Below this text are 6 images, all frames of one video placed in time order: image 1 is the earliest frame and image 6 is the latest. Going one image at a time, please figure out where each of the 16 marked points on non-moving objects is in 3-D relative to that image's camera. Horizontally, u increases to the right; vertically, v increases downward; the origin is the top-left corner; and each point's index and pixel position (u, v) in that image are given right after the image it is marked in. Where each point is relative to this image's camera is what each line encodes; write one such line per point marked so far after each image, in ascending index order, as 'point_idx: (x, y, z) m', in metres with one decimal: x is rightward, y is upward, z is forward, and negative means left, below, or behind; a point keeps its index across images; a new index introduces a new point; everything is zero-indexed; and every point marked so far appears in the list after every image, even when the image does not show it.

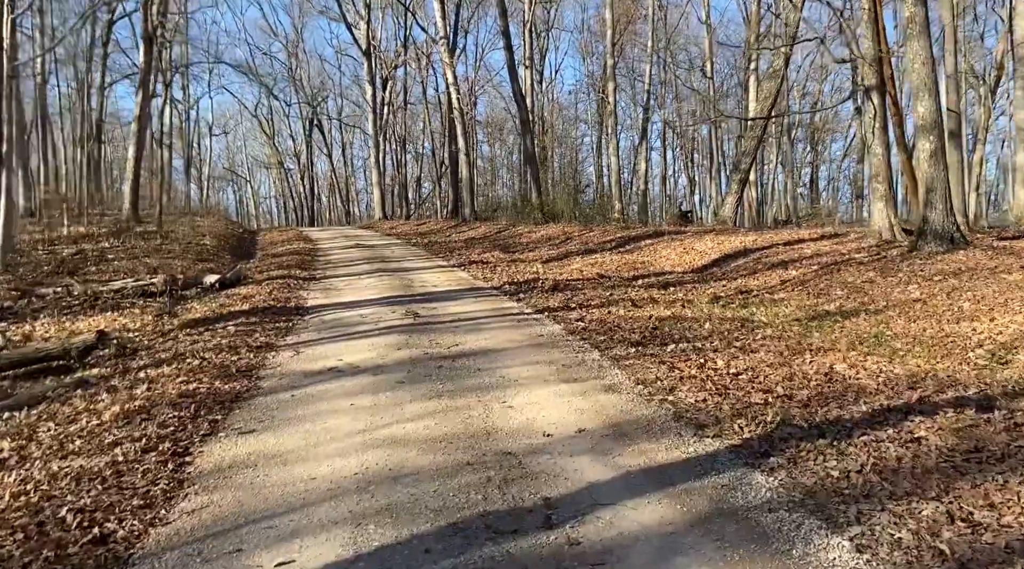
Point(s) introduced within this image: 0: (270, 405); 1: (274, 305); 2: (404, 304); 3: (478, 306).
0: (-2.1, -1.1, +6.8) m
1: (-4.0, -0.4, +13.2) m
2: (-1.7, -0.3, +12.6) m
3: (-0.5, -0.3, +12.2) m
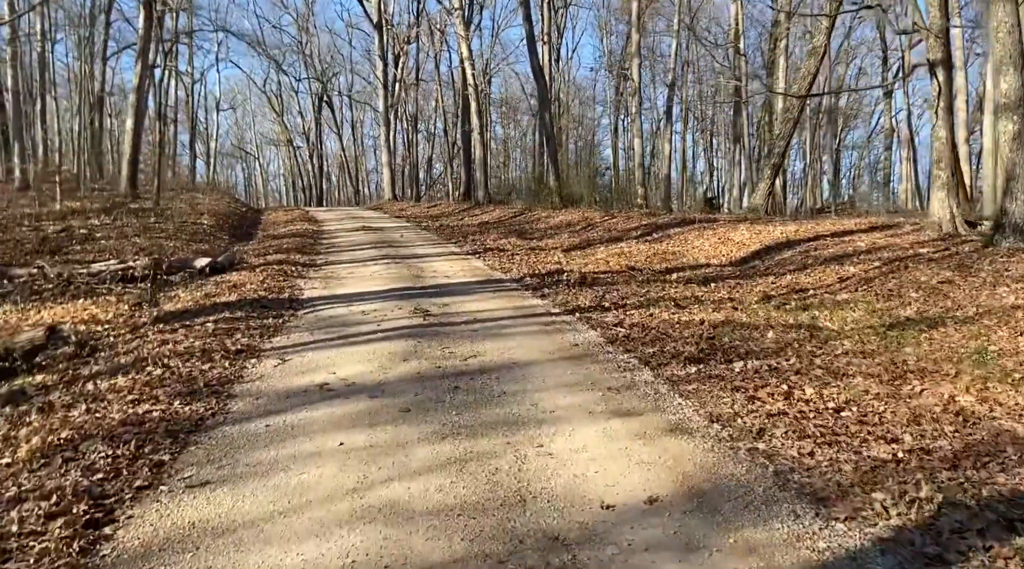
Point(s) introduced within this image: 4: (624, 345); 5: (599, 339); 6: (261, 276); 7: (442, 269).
0: (-1.8, -1.1, +5.3) m
1: (-3.7, -0.2, +11.7) m
2: (-1.4, -0.2, +11.0) m
3: (-0.2, -0.3, +10.7) m
4: (+1.1, -0.6, +7.8) m
5: (+0.9, -0.6, +8.2) m
6: (-4.4, +0.2, +13.9) m
7: (-1.3, +0.3, +15.0) m
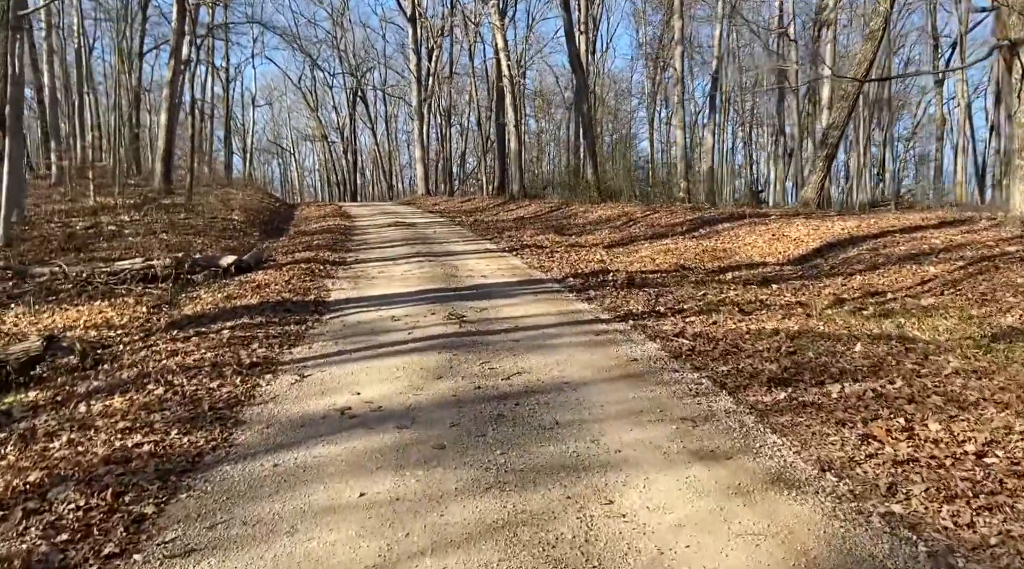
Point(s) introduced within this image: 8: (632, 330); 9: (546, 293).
0: (-1.5, -1.1, +4.4) m
1: (-3.1, -0.2, +10.8) m
2: (-0.8, -0.2, +10.1) m
3: (+0.4, -0.3, +9.7) m
4: (+1.6, -0.7, +6.8) m
5: (+1.3, -0.6, +7.1) m
6: (-3.7, +0.1, +13.1) m
7: (-0.6, +0.3, +14.1) m
8: (+1.3, -0.5, +8.3) m
9: (+0.5, -0.1, +10.9) m
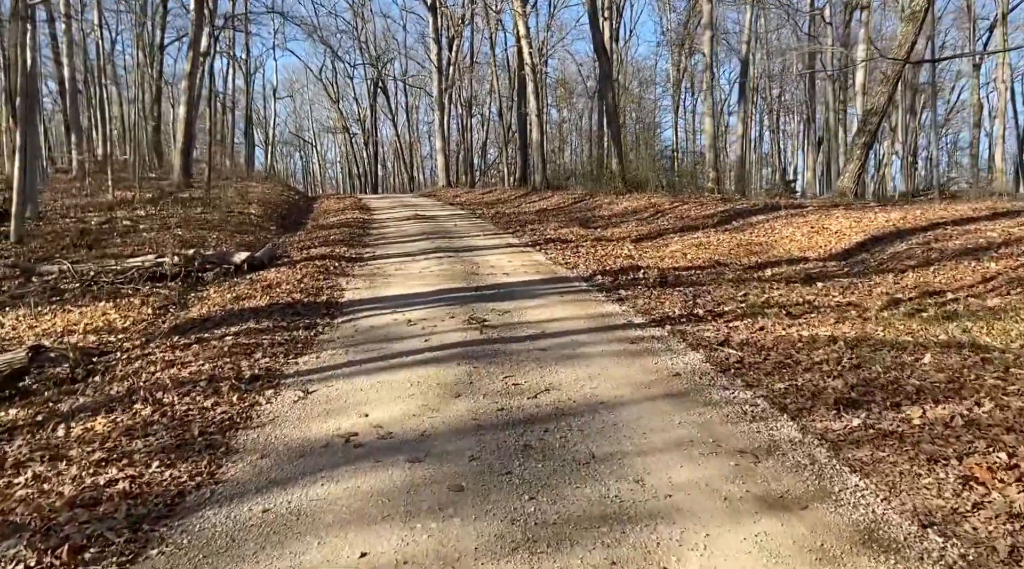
0: (-1.4, -1.2, +3.7) m
1: (-2.7, -0.2, +10.2) m
2: (-0.5, -0.2, +9.4) m
3: (+0.6, -0.3, +8.9) m
4: (+1.8, -0.7, +6.0) m
5: (+1.6, -0.7, +6.4) m
6: (-3.4, +0.2, +12.5) m
7: (-0.2, +0.3, +13.4) m
8: (+1.5, -0.5, +7.5) m
9: (+0.8, -0.1, +10.2) m
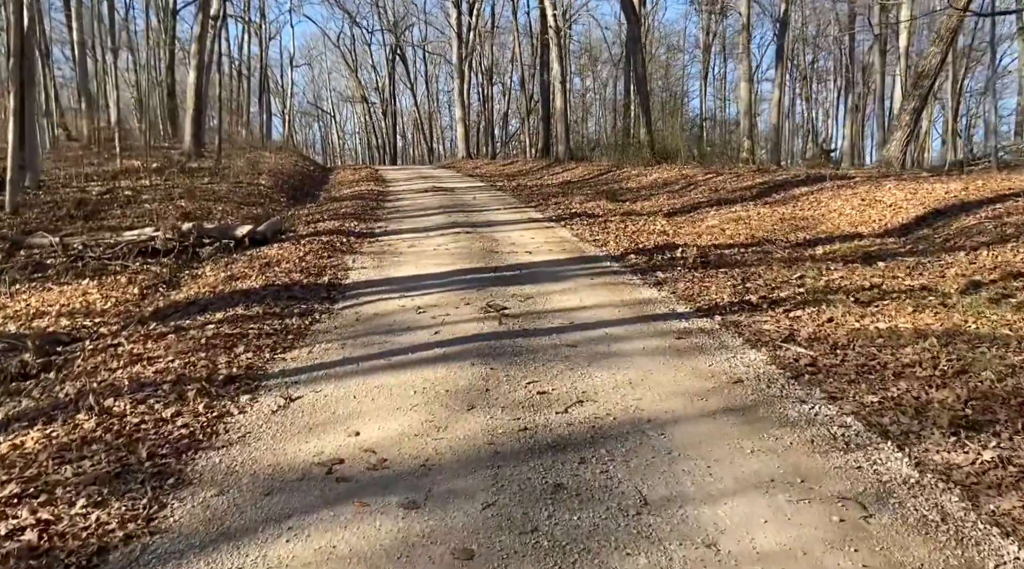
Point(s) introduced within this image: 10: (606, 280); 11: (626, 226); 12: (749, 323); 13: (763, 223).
0: (-1.3, -1.2, +2.7) m
1: (-2.5, 0.0, +9.2) m
2: (-0.3, 0.0, +8.3) m
3: (+0.9, -0.1, +7.8) m
4: (+1.9, -0.6, +4.9) m
5: (+1.7, -0.6, +5.3) m
6: (-3.0, +0.5, +11.4) m
7: (+0.1, +0.7, +12.3) m
8: (+1.7, -0.4, +6.4) m
9: (+1.1, +0.1, +9.1) m
10: (+1.0, +0.1, +8.8) m
11: (+2.0, +1.0, +14.0) m
12: (+2.0, -0.3, +6.6) m
13: (+4.4, +1.1, +13.9) m
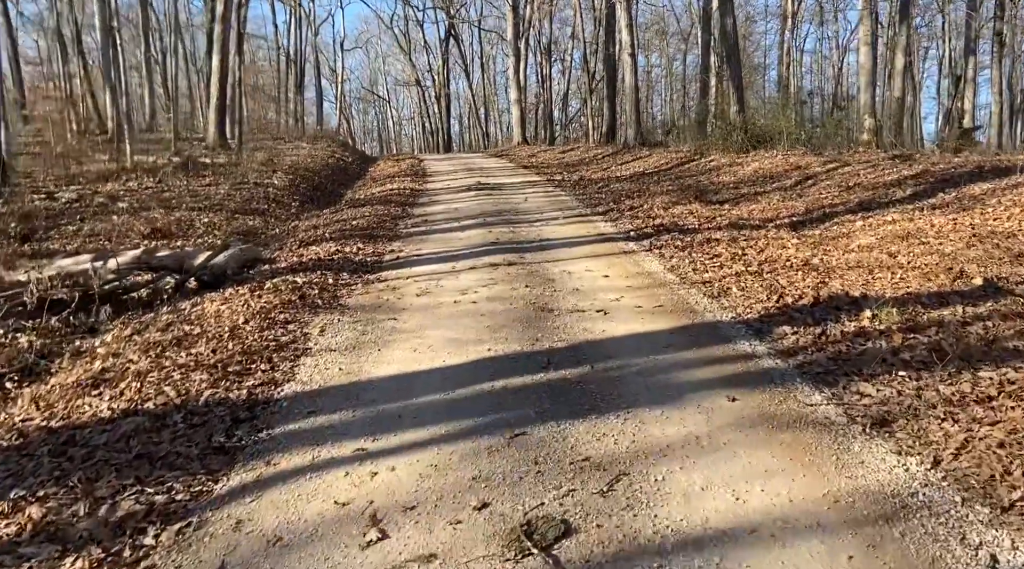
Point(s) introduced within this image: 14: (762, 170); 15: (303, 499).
0: (-1.3, -2.1, -1.5) m
1: (-2.0, -0.7, +5.1) m
2: (+0.1, -0.8, +4.0) m
3: (+1.2, -0.9, +3.5) m
4: (+2.0, -1.4, +0.5) m
5: (+1.8, -1.4, +0.9) m
6: (-2.4, -0.2, +7.4) m
7: (+0.8, 0.0, +7.9) m
8: (+1.9, -1.2, +2.0) m
9: (+1.5, -0.6, +4.7) m
10: (+1.4, -0.7, +4.4) m
11: (+2.8, +0.4, +9.5) m
12: (+2.2, -1.1, +2.2) m
13: (+5.2, +0.5, +9.3) m
14: (+5.4, +2.5, +17.1) m
15: (-1.0, -1.0, +3.7) m
